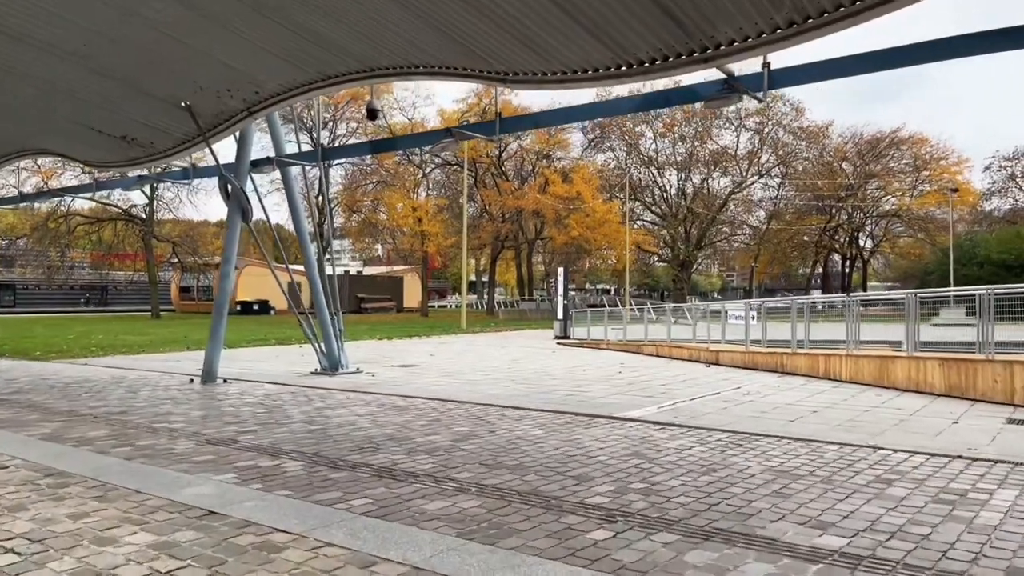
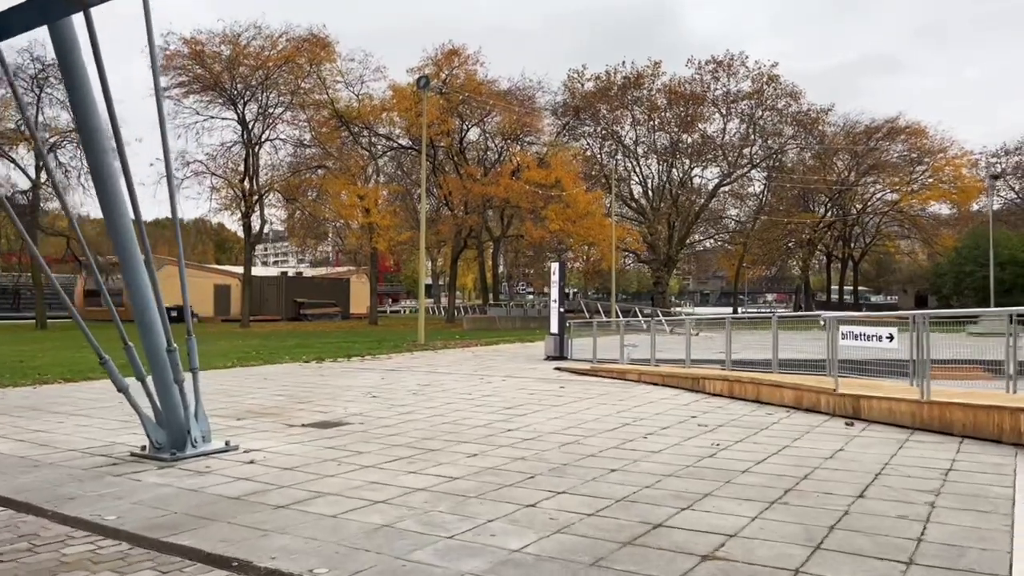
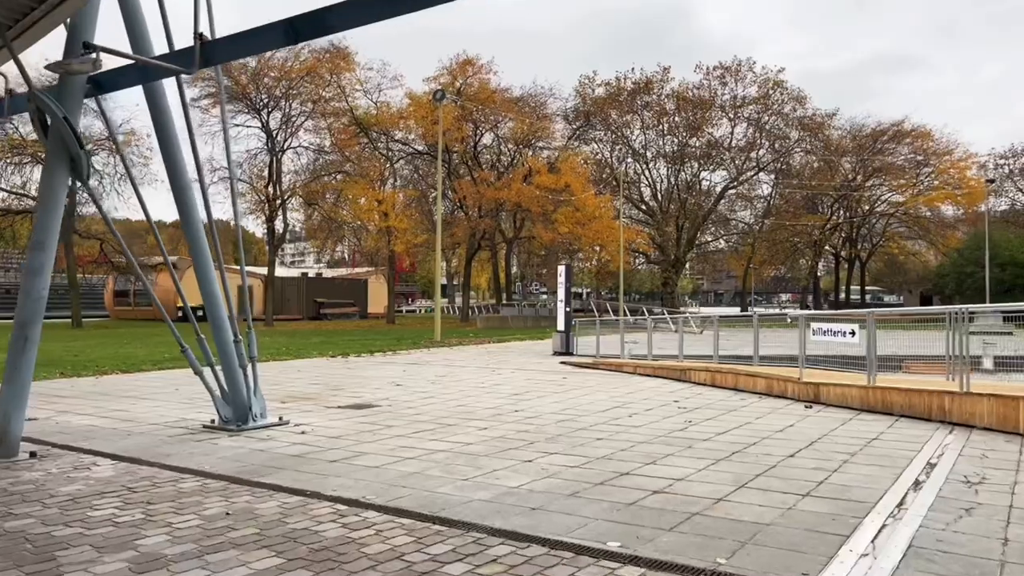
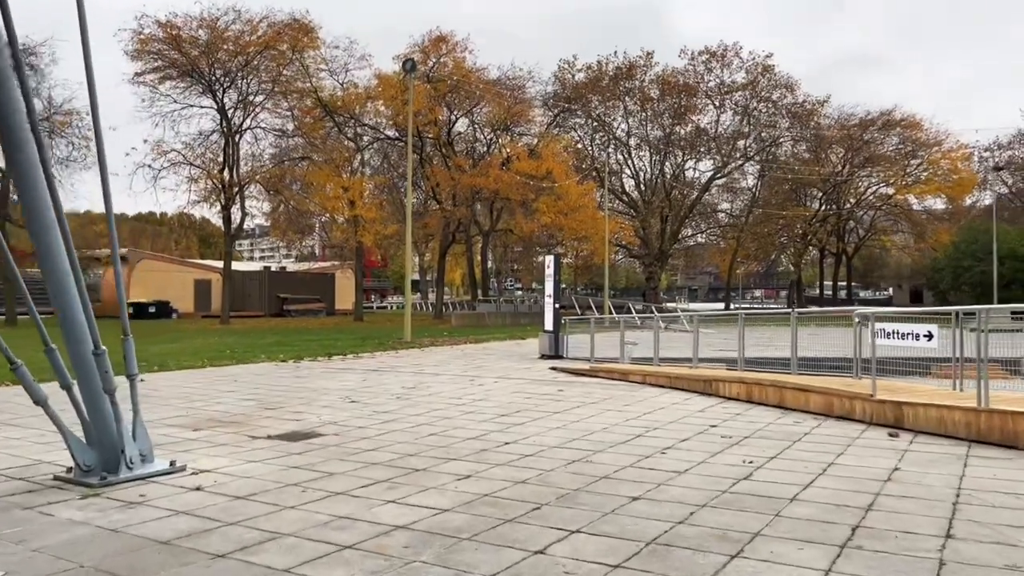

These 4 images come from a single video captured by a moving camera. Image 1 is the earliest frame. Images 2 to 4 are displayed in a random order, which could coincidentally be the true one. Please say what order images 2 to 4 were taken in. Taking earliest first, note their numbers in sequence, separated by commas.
3, 2, 4
